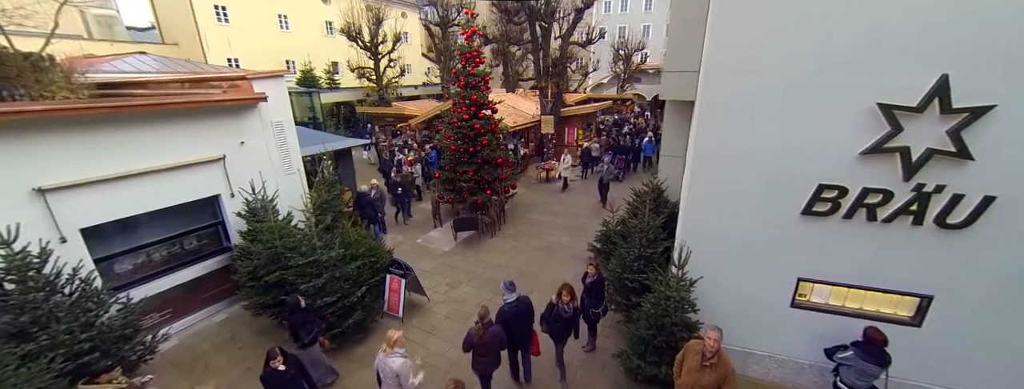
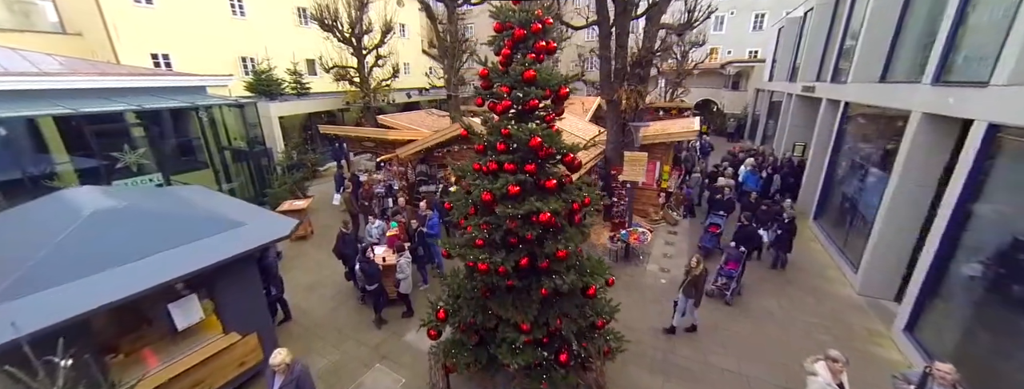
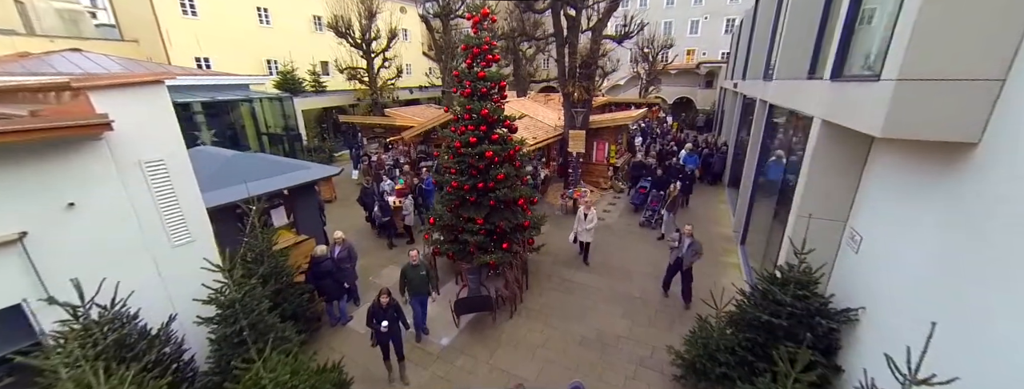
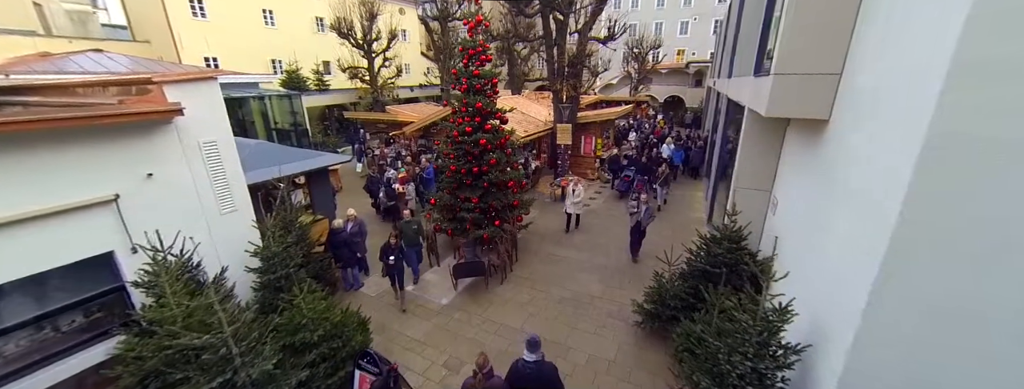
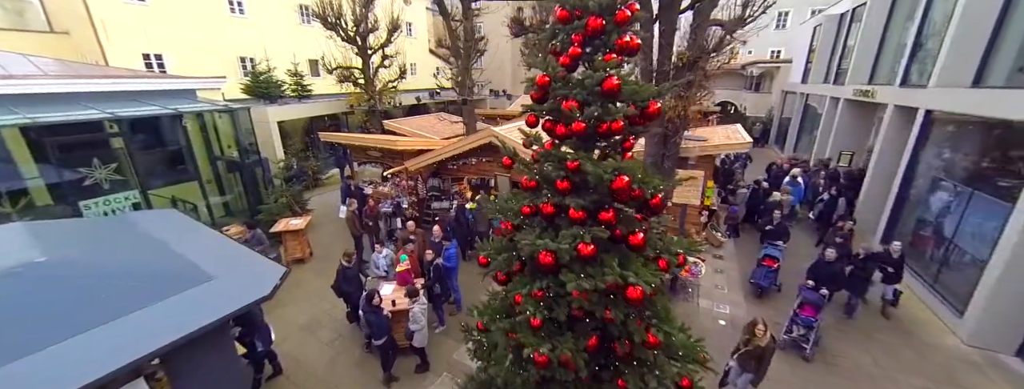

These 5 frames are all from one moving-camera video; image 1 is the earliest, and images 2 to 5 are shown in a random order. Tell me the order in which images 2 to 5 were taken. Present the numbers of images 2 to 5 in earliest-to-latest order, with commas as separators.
4, 3, 2, 5
